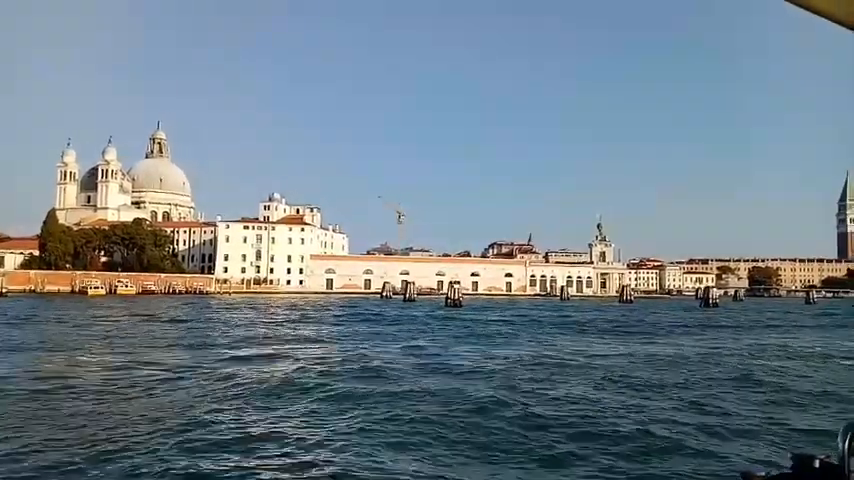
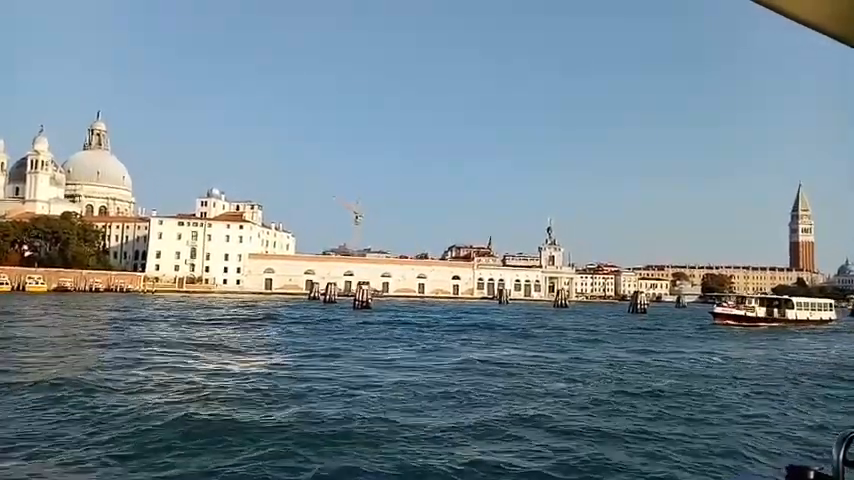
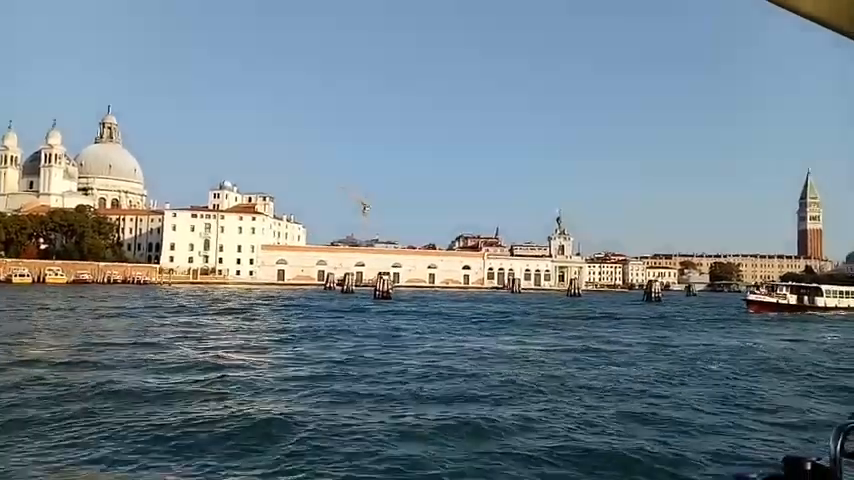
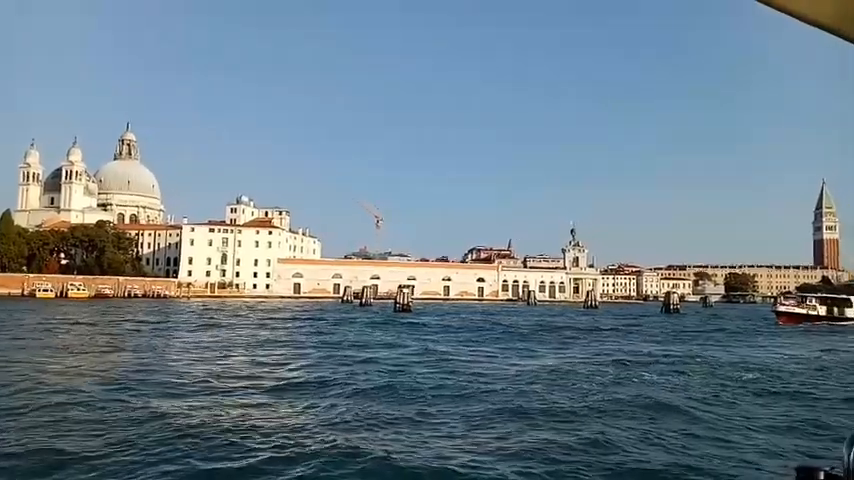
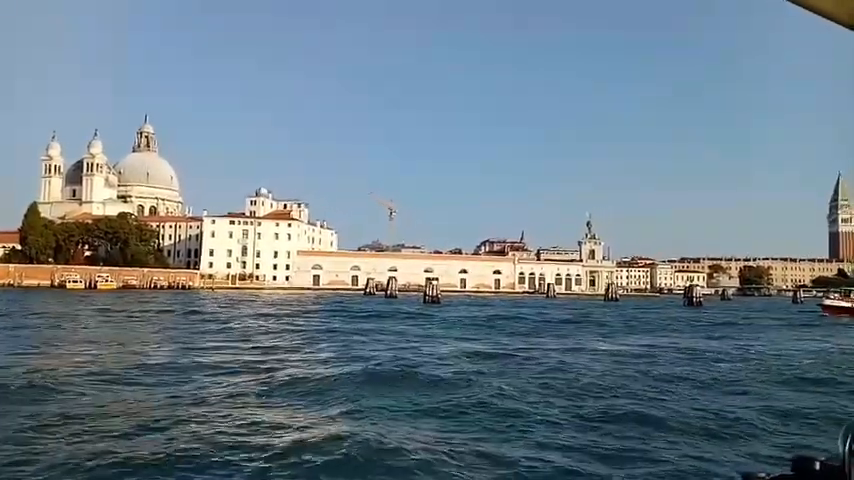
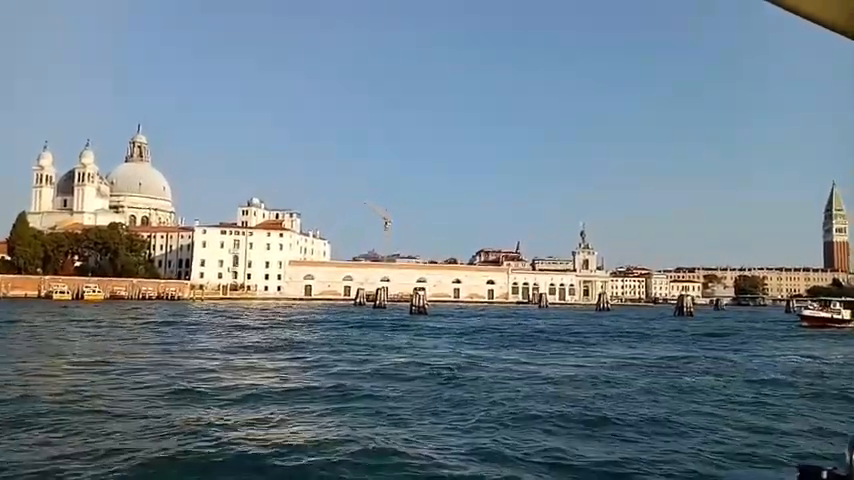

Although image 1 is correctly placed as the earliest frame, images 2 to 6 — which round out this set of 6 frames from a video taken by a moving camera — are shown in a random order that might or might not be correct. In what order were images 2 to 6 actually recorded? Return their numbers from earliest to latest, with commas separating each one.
5, 6, 4, 3, 2
